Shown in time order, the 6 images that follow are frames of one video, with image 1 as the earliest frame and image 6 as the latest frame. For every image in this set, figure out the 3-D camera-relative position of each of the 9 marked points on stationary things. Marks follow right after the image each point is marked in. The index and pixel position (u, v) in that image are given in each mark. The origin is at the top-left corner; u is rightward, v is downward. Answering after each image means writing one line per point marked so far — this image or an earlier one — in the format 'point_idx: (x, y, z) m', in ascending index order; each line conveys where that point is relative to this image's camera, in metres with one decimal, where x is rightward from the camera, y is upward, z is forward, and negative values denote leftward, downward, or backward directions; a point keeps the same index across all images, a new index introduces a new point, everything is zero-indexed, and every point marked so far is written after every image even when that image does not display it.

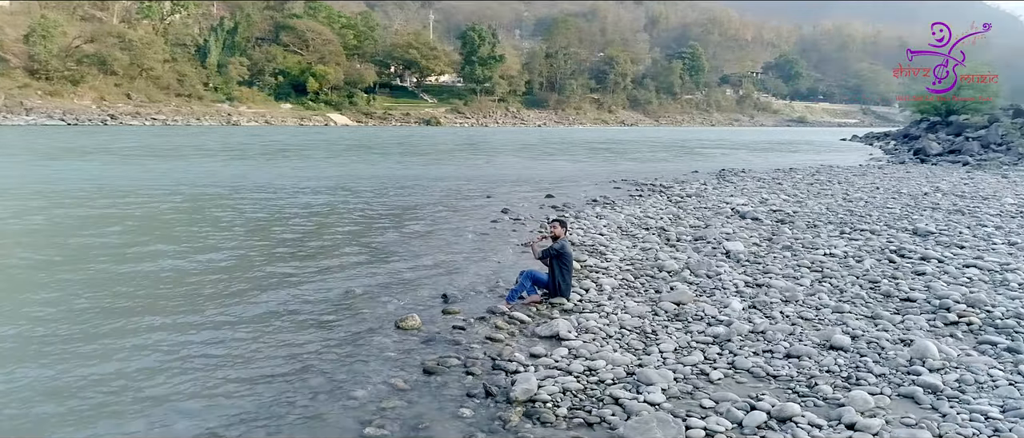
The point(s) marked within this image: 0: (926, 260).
0: (+5.1, -0.5, +8.8) m
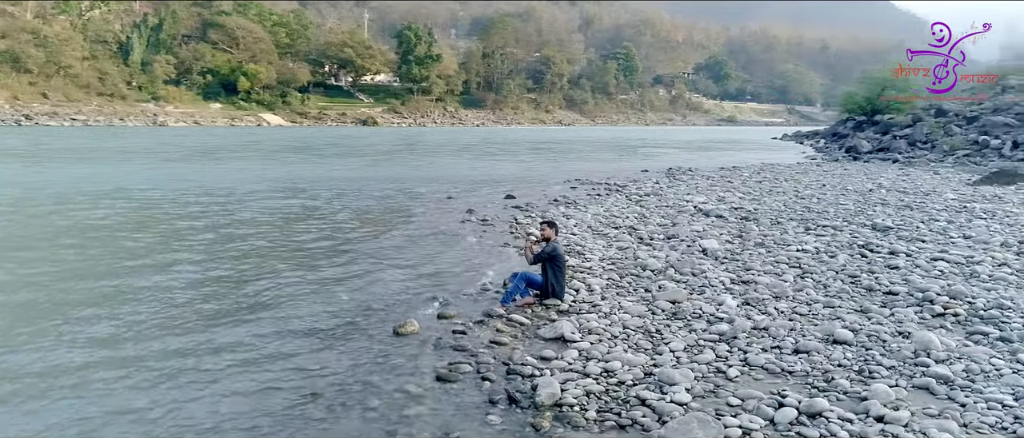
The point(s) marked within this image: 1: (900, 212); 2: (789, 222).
0: (+4.9, -0.5, +9.1) m
1: (+7.2, +0.1, +13.3) m
2: (+4.8, 0.0, +12.4) m
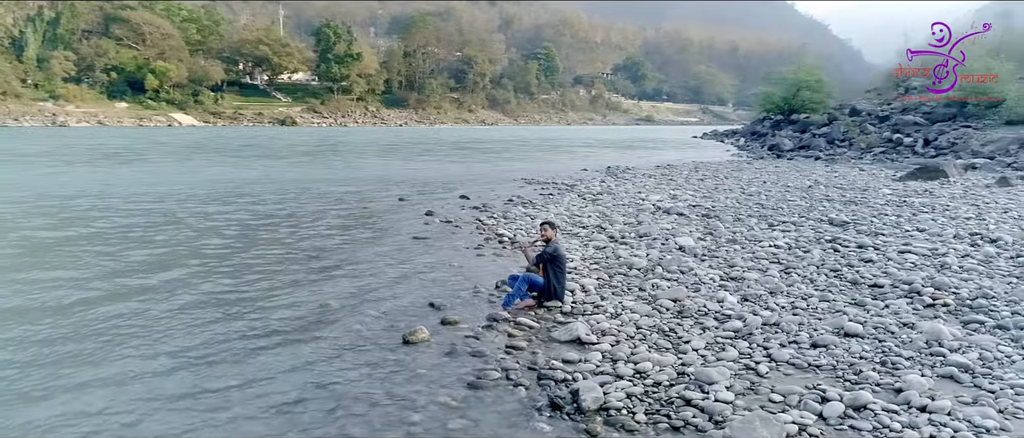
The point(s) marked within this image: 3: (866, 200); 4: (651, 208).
0: (+4.7, -0.4, +9.5) m
1: (+6.5, +0.2, +14.0) m
2: (+4.2, 0.0, +12.8) m
3: (+7.3, +0.4, +14.8) m
4: (+2.8, +0.2, +14.7) m
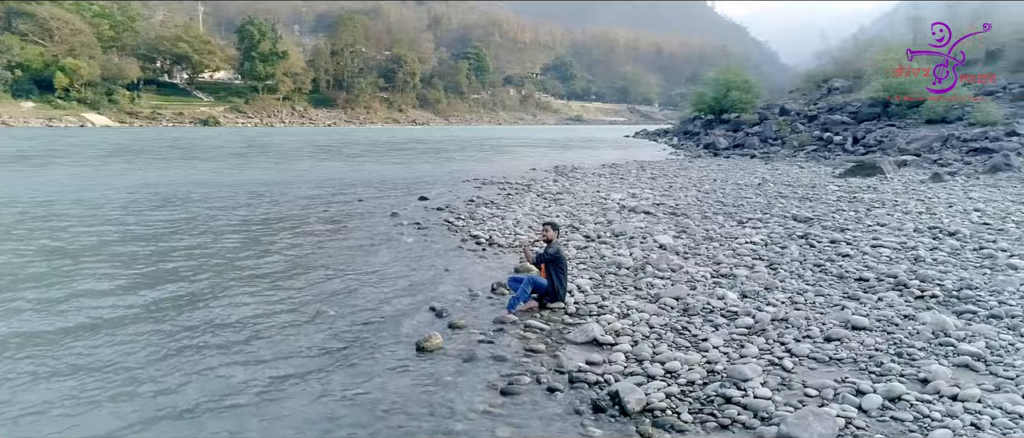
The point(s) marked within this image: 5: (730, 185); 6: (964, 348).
0: (+4.5, -0.3, +9.9) m
1: (+5.9, +0.3, +14.5) m
2: (+3.7, +0.1, +13.1) m
3: (+6.6, +0.5, +15.4) m
4: (+2.1, +0.3, +14.8) m
5: (+5.7, +0.9, +18.7) m
6: (+3.5, -1.0, +5.5) m
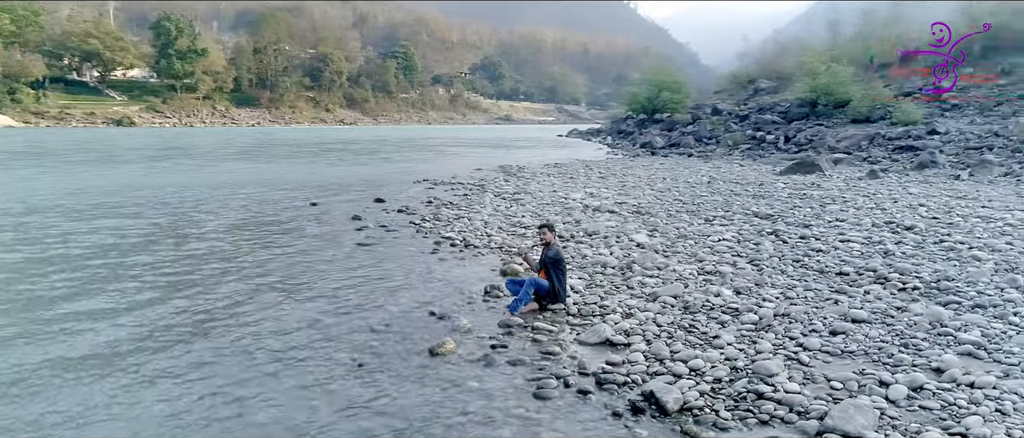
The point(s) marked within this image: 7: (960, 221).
0: (+4.2, -0.3, +10.3) m
1: (+5.2, +0.4, +15.0) m
2: (+3.1, +0.1, +13.4) m
3: (+5.8, +0.6, +16.0) m
4: (+1.4, +0.3, +14.9) m
5: (+4.5, +0.9, +19.1) m
6: (+3.6, -1.0, +5.8) m
7: (+7.1, 0.0, +11.4) m
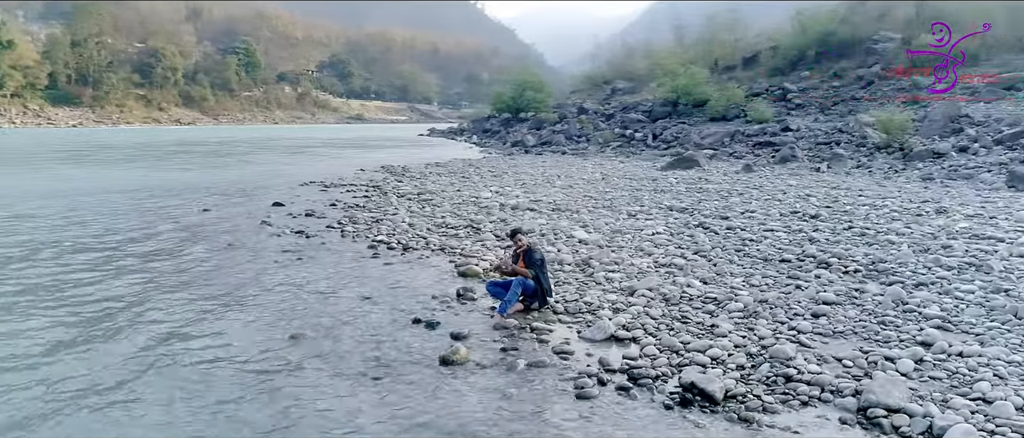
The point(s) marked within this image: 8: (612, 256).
0: (+3.4, -0.2, +10.9) m
1: (+3.3, +0.5, +15.7) m
2: (+1.7, +0.2, +13.7) m
3: (+3.7, +0.7, +16.8) m
4: (-0.4, +0.3, +14.9) m
5: (+1.8, +1.0, +19.7) m
6: (+3.7, -0.8, +6.4) m
7: (+6.0, +0.2, +12.6) m
8: (+1.3, -0.5, +9.5) m
